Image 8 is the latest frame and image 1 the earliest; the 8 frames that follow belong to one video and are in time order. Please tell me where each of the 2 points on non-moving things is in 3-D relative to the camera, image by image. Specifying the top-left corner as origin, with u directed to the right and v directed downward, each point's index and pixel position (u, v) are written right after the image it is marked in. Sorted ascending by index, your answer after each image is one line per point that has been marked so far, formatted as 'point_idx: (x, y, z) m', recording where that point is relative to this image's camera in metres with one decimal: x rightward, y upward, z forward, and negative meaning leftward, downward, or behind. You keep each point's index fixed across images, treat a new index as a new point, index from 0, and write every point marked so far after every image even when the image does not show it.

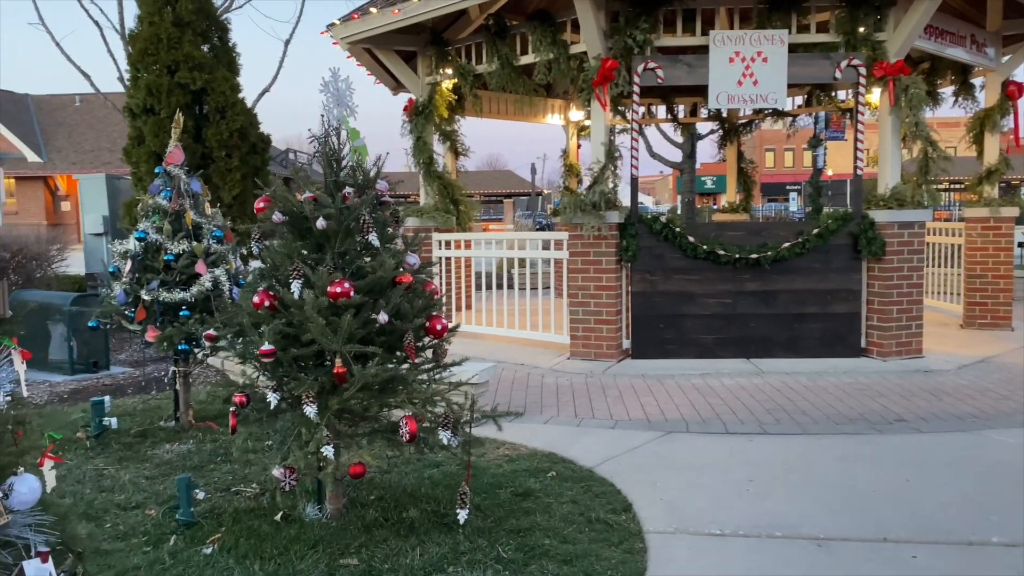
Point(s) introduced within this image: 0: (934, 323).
0: (+4.6, -0.4, +9.1) m
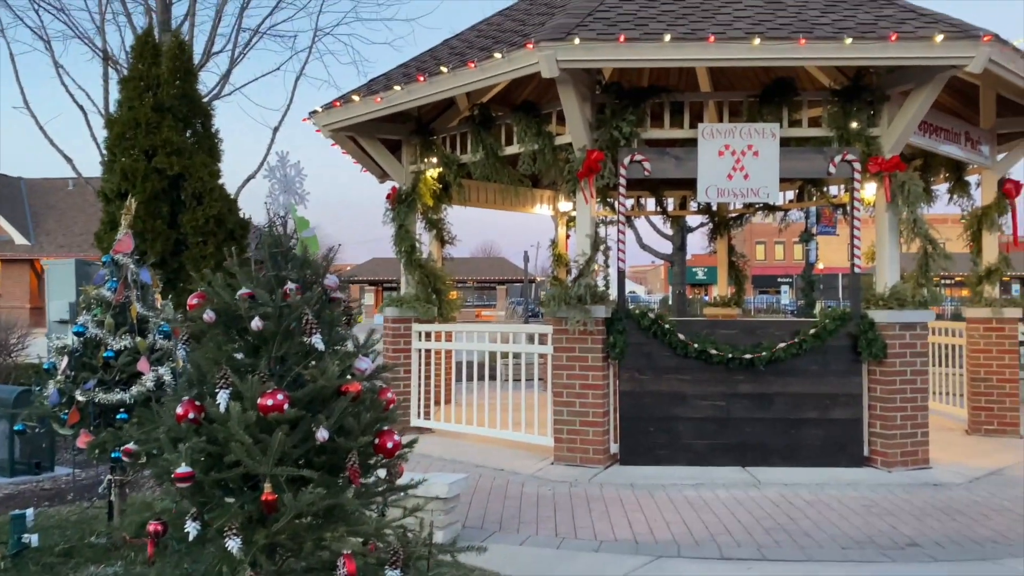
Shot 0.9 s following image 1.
0: (+4.4, -1.5, +8.6) m
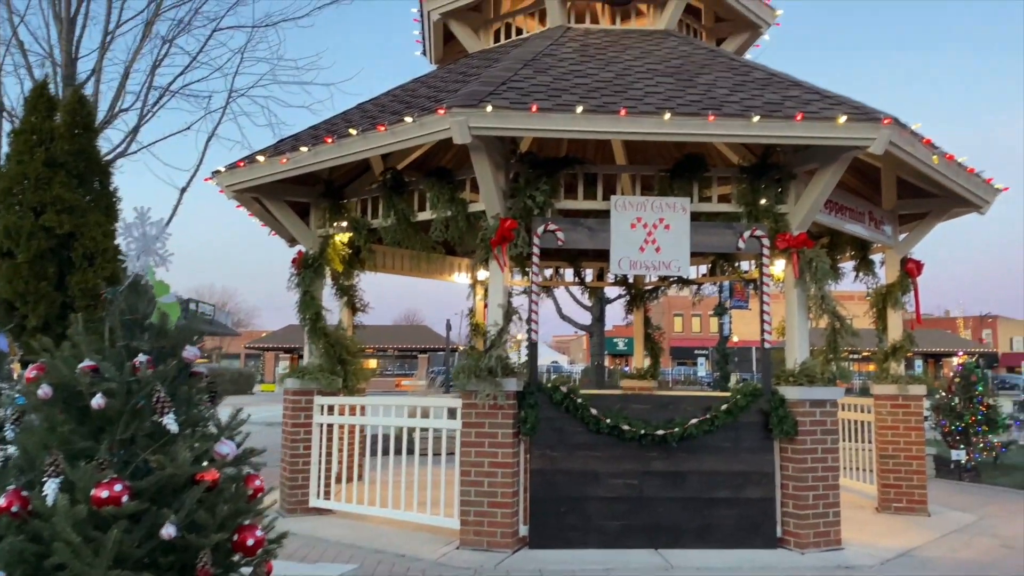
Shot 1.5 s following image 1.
0: (+3.5, -2.2, +8.6) m
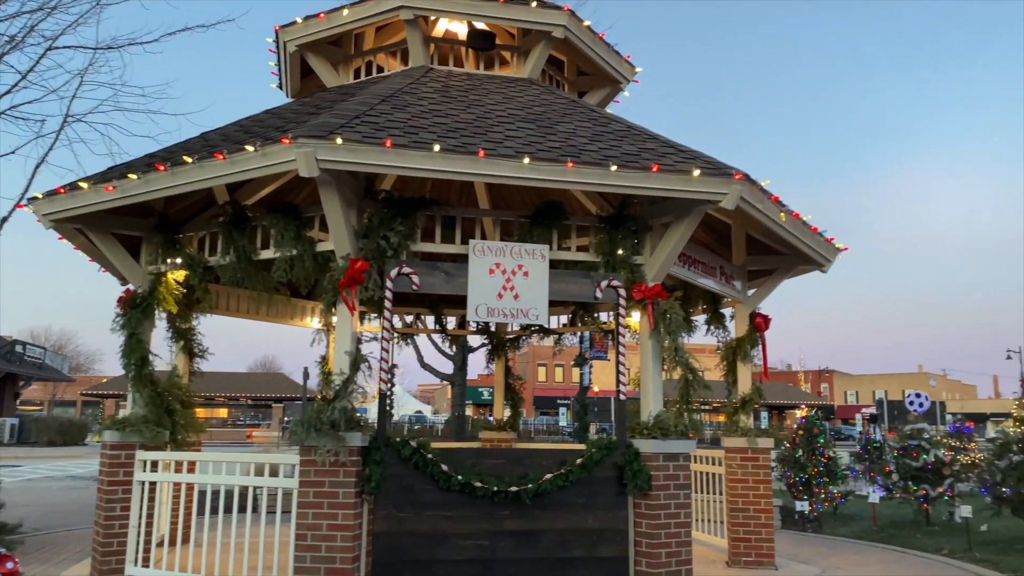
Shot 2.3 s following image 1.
0: (+1.9, -2.8, +8.5) m
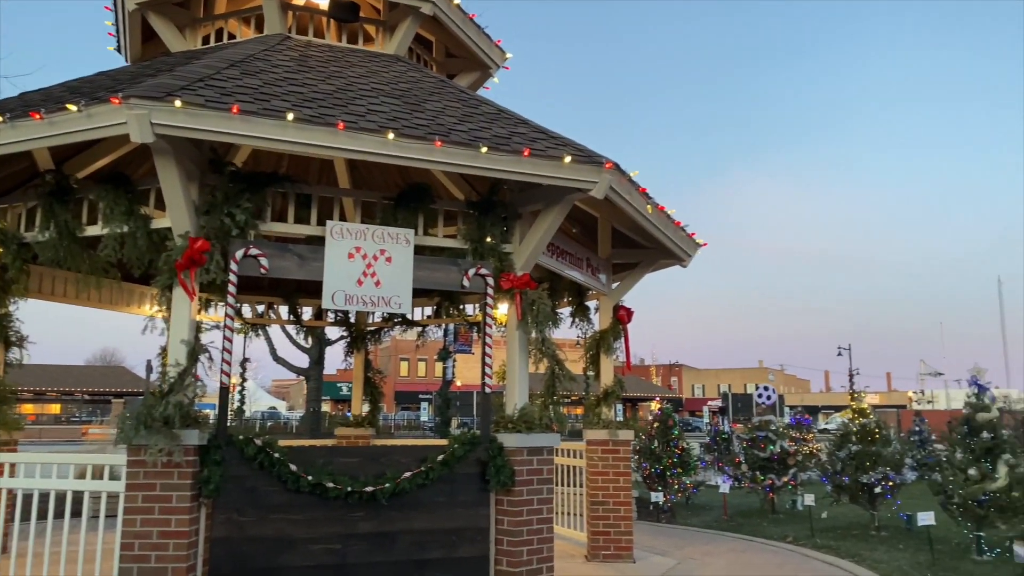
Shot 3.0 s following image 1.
0: (+0.5, -2.7, +8.4) m
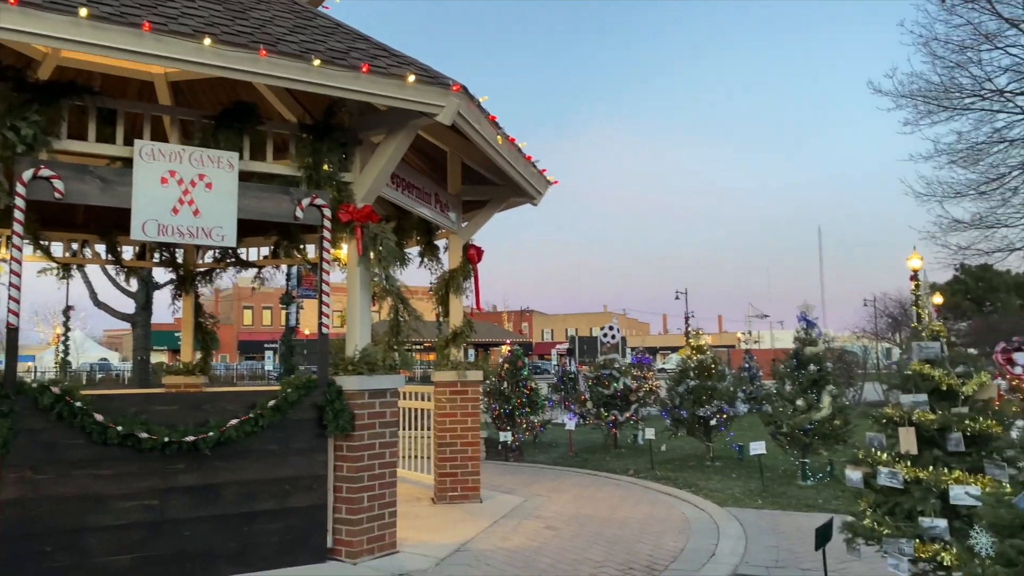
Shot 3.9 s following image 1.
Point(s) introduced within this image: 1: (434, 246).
0: (-1.0, -2.1, +8.2) m
1: (-0.8, +0.5, +8.6) m
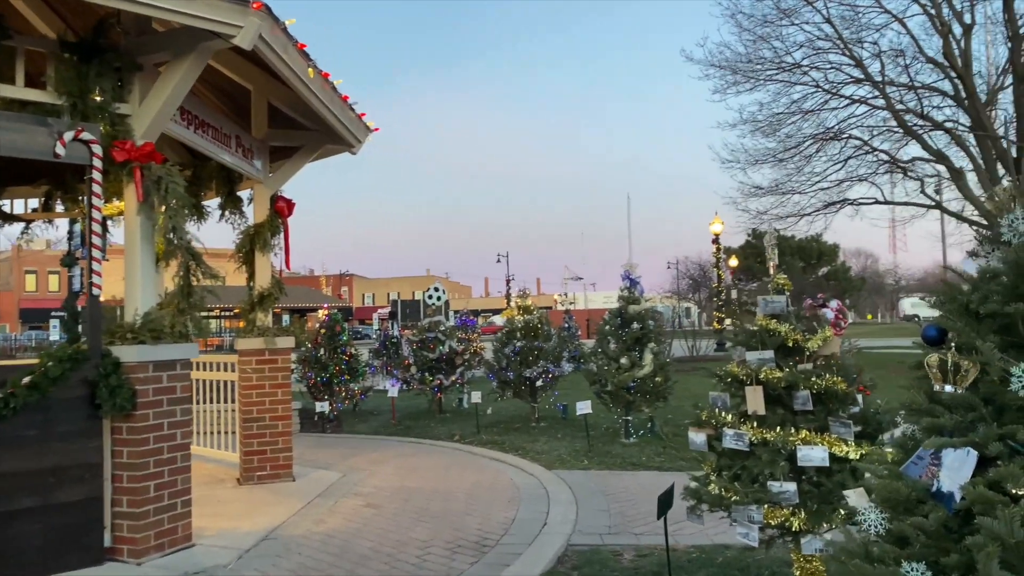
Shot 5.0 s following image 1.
0: (-2.7, -1.7, +7.3) m
1: (-2.6, +0.9, +7.7) m
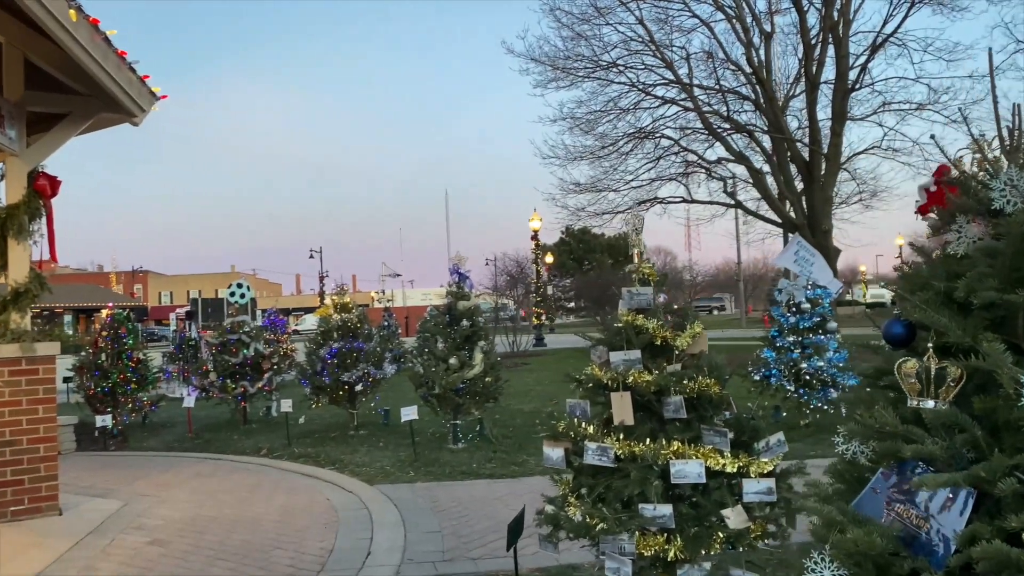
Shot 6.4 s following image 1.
0: (-4.0, -1.7, +5.9) m
1: (-4.0, +0.9, +6.3) m
